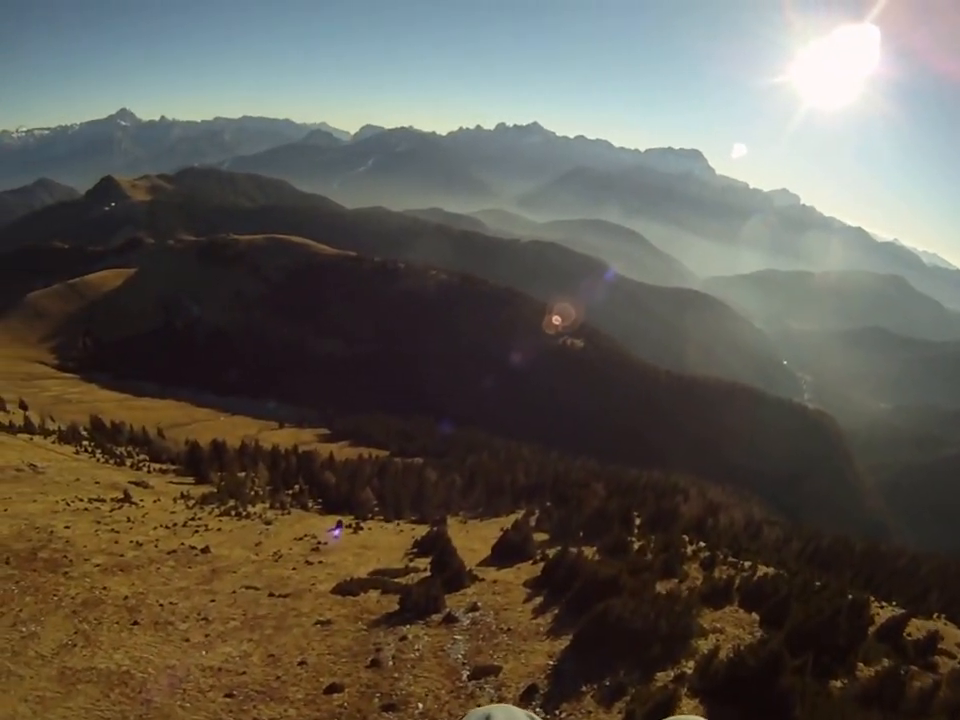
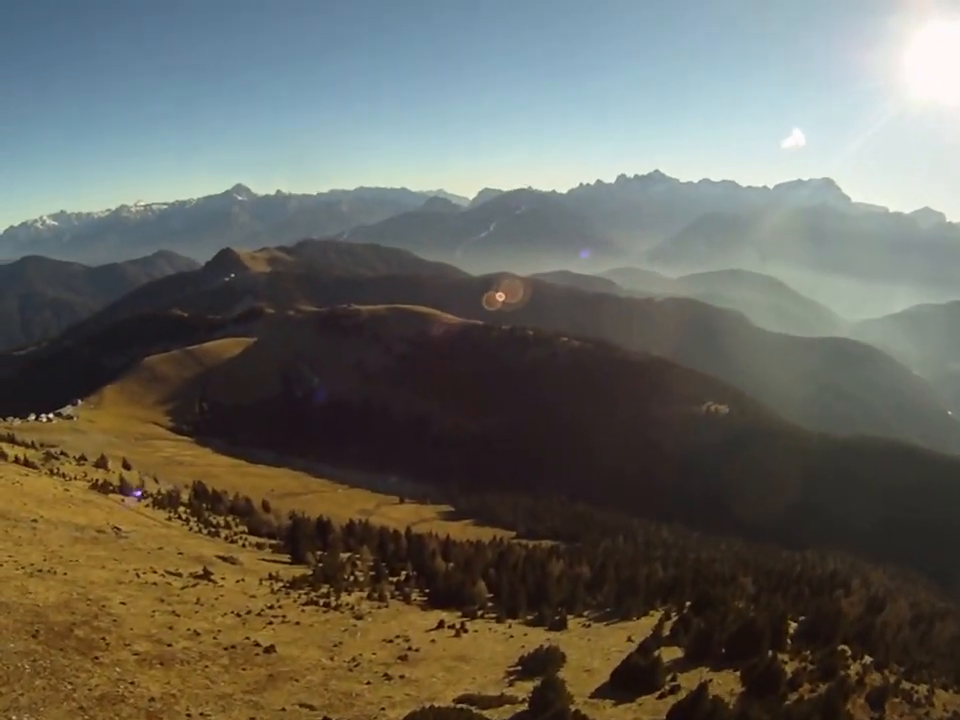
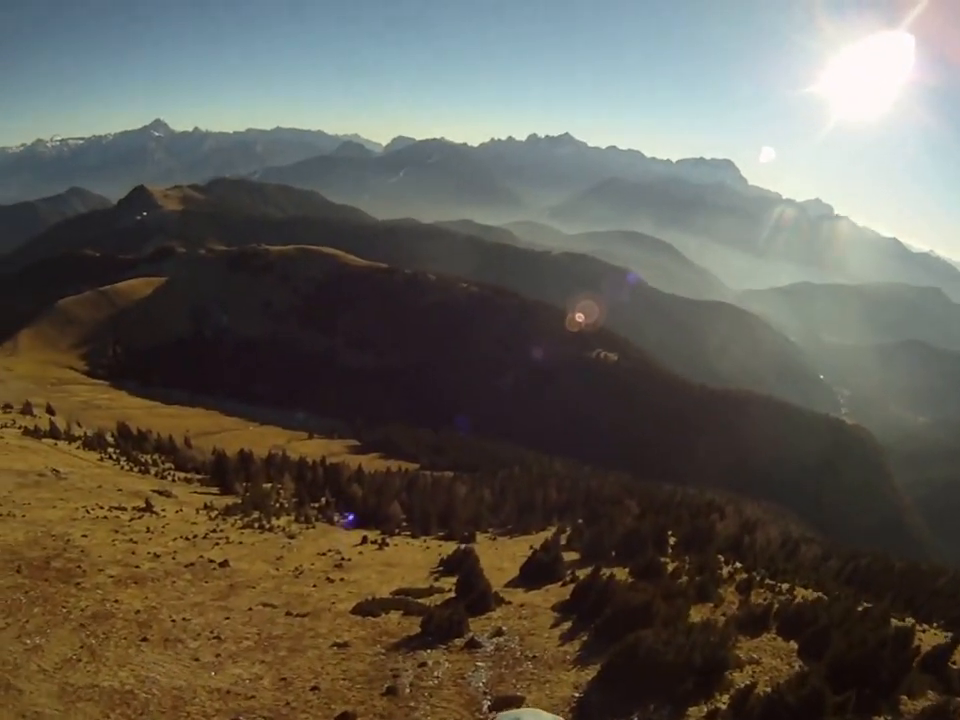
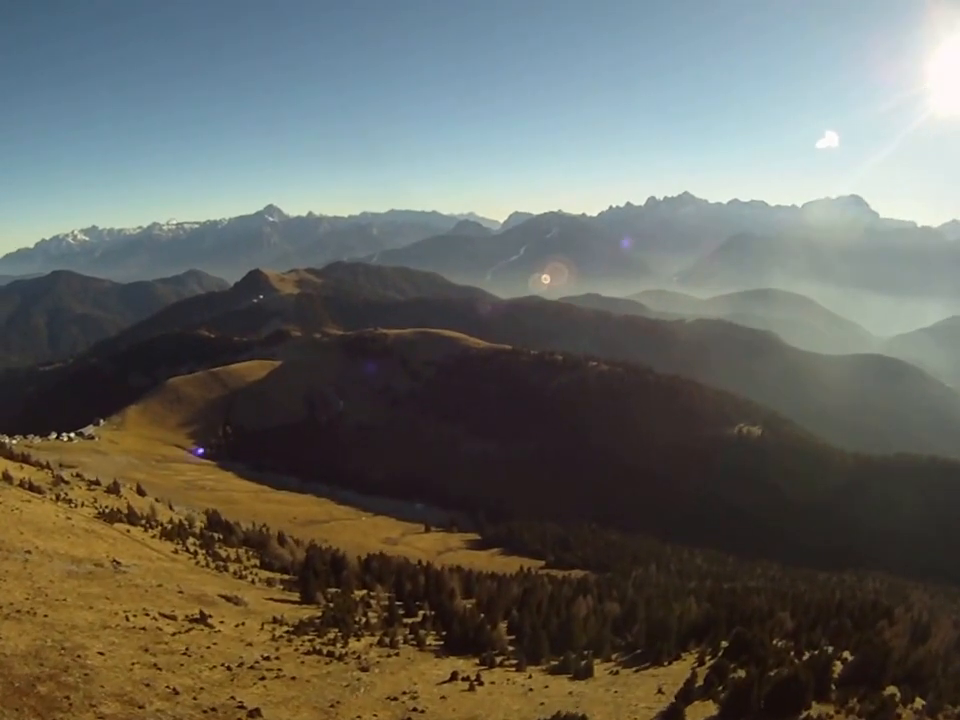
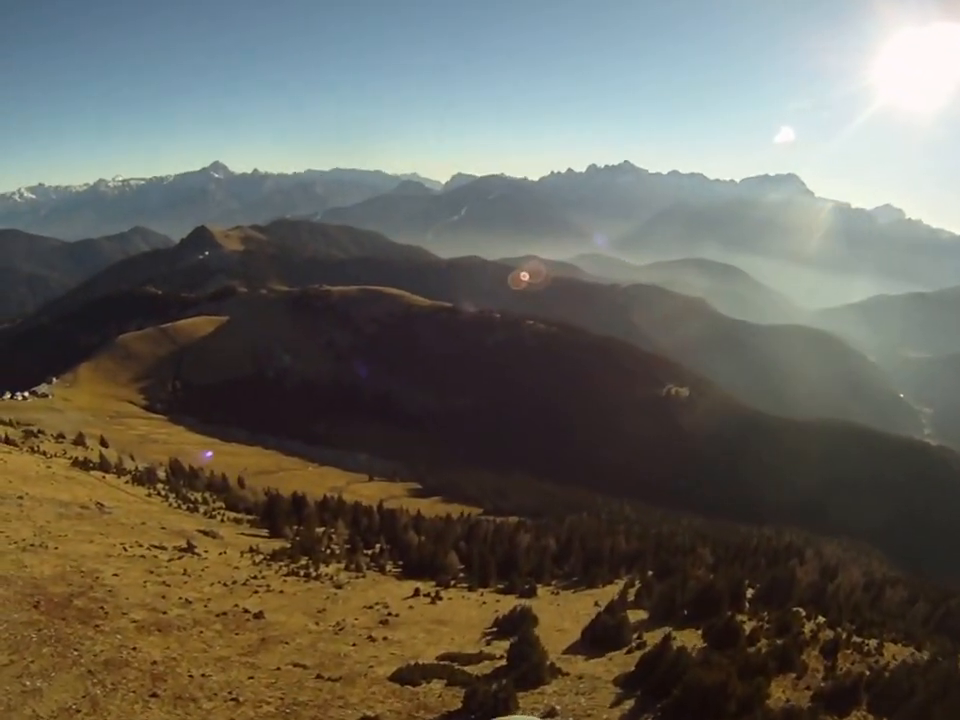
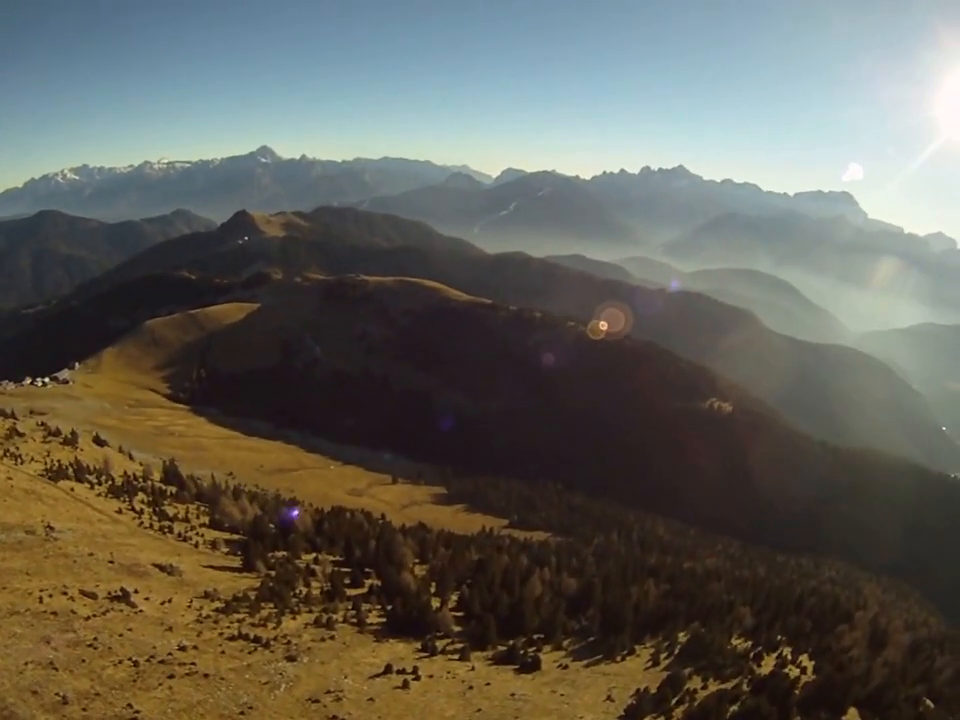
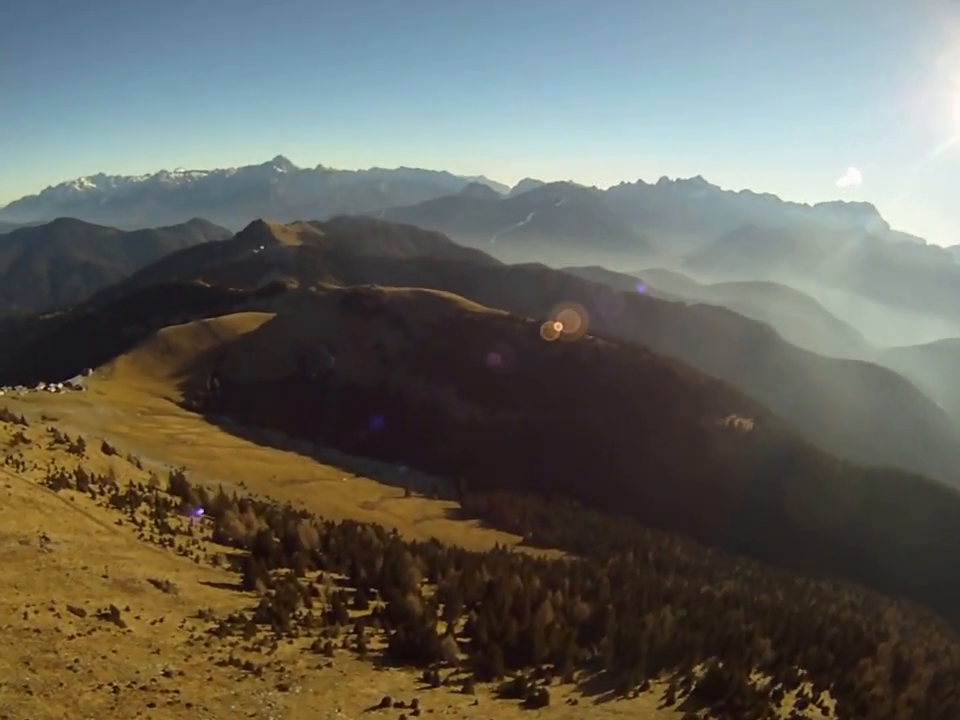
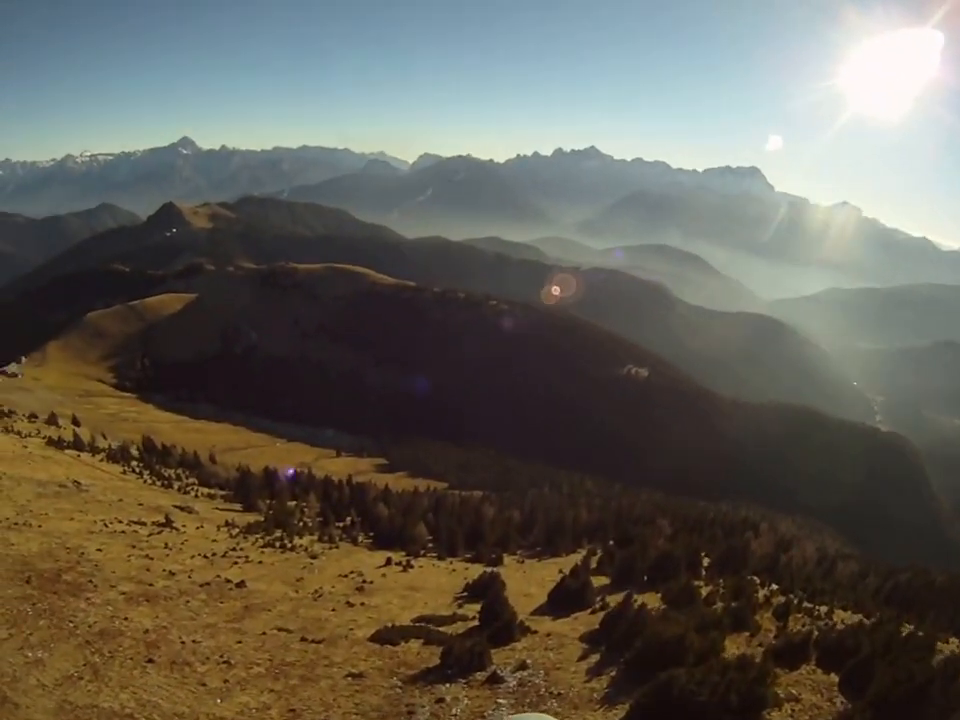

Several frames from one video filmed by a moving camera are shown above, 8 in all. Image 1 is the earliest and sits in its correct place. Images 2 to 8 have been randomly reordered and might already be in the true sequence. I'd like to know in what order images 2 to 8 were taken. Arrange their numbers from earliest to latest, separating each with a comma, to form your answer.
3, 8, 5, 2, 4, 6, 7
